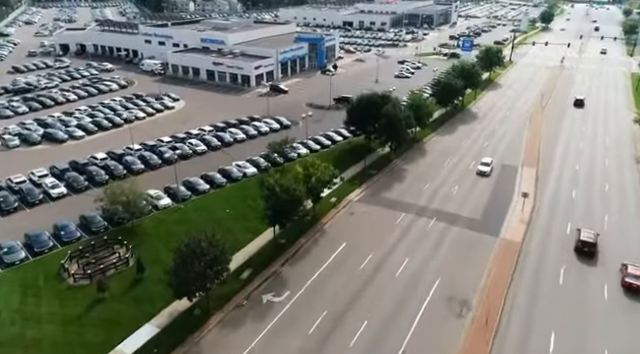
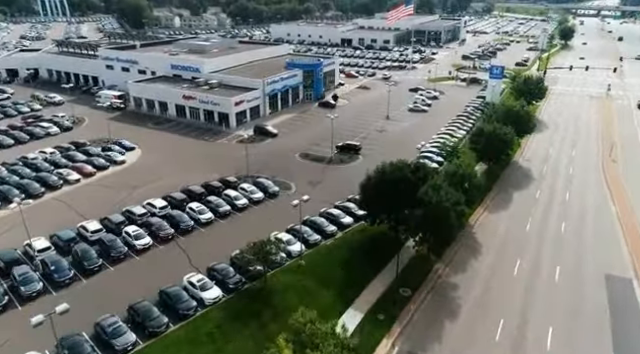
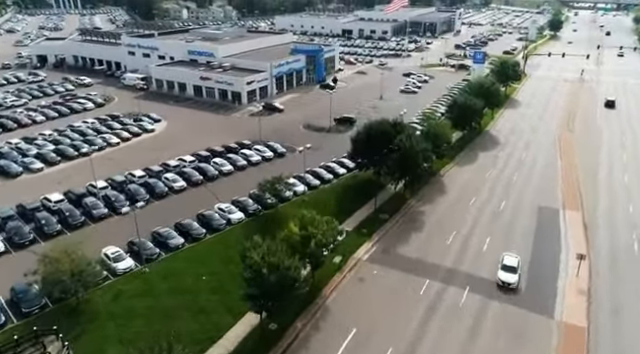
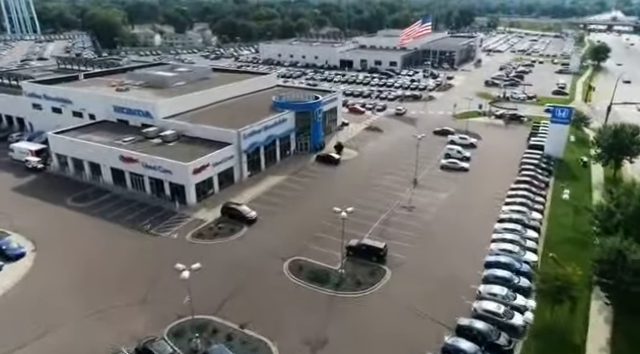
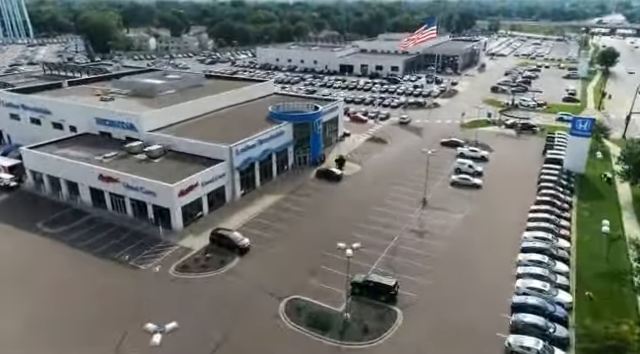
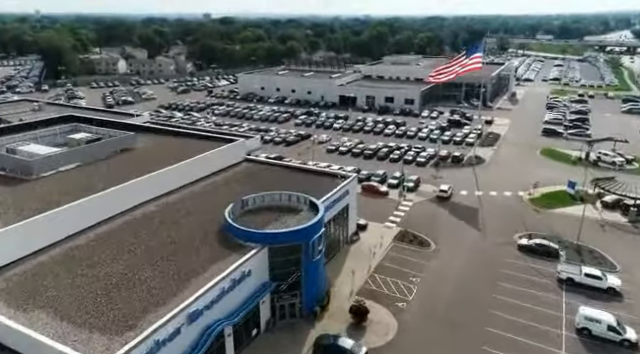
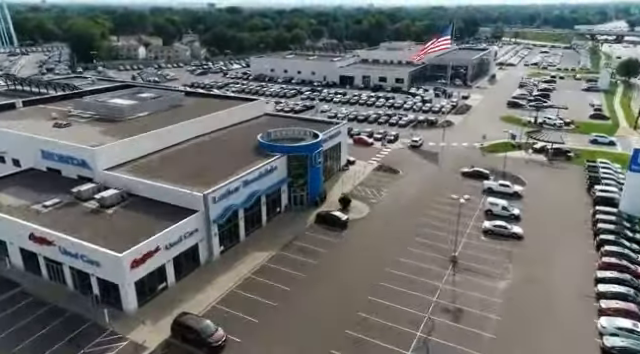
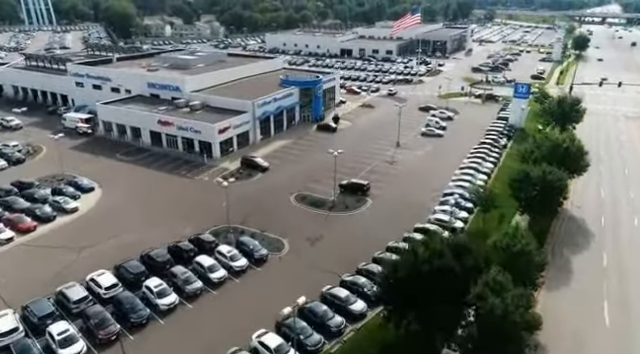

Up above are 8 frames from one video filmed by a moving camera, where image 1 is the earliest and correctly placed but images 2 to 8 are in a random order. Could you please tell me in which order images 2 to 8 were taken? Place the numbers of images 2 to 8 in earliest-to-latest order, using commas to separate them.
3, 2, 8, 4, 5, 7, 6
